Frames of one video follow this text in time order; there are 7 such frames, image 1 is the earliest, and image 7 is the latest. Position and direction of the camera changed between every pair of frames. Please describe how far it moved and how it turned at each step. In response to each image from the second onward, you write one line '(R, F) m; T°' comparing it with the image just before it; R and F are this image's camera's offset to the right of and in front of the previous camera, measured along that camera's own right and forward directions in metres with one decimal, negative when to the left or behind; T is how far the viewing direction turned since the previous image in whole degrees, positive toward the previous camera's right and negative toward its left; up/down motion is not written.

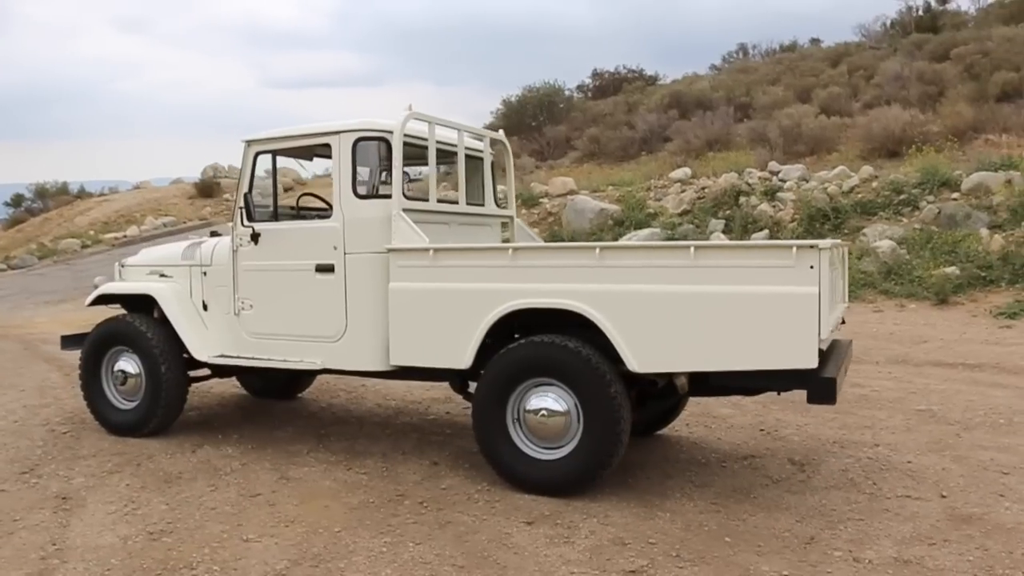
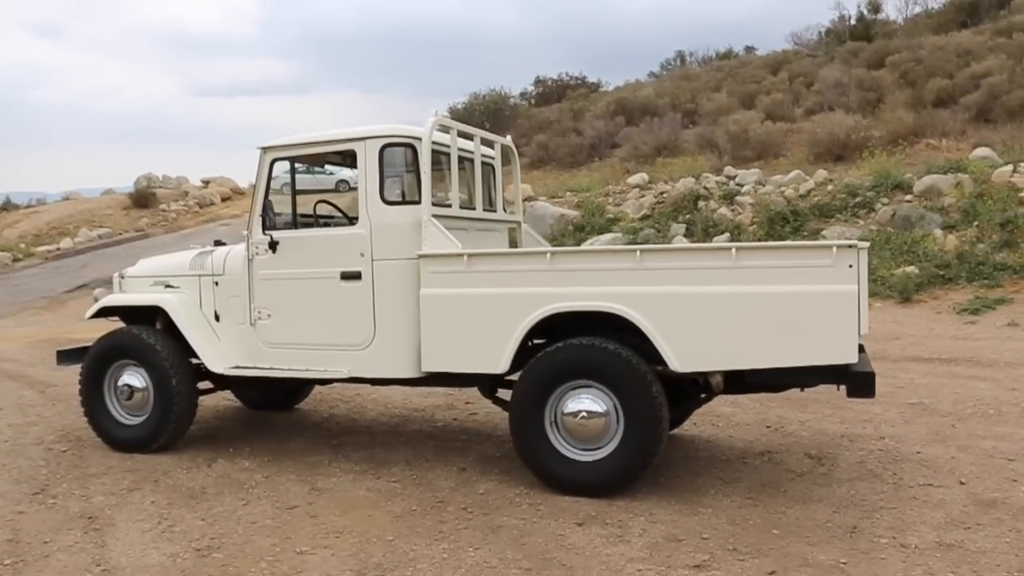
(-0.7, 0.0) m; +5°
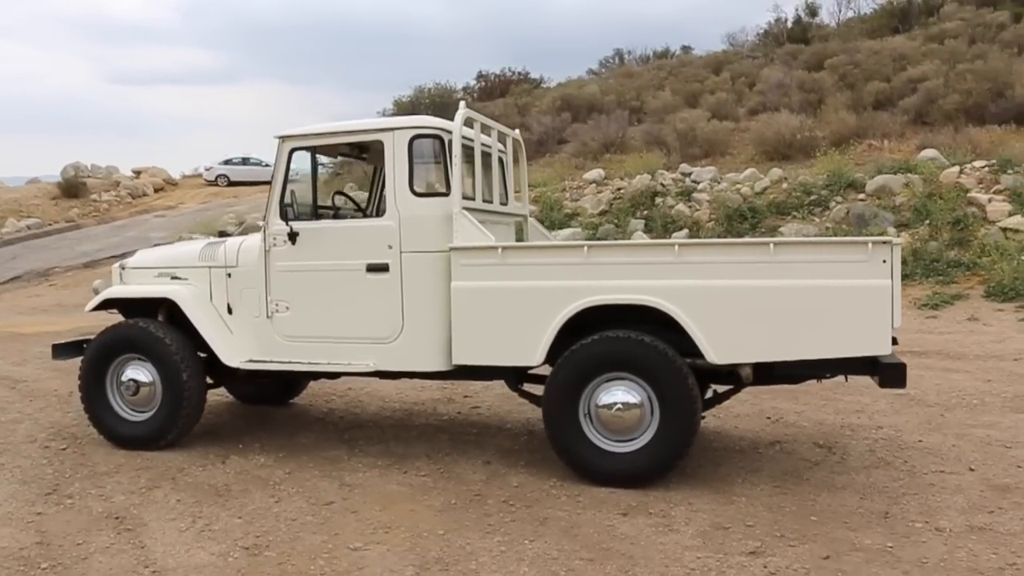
(-0.7, 0.0) m; +5°
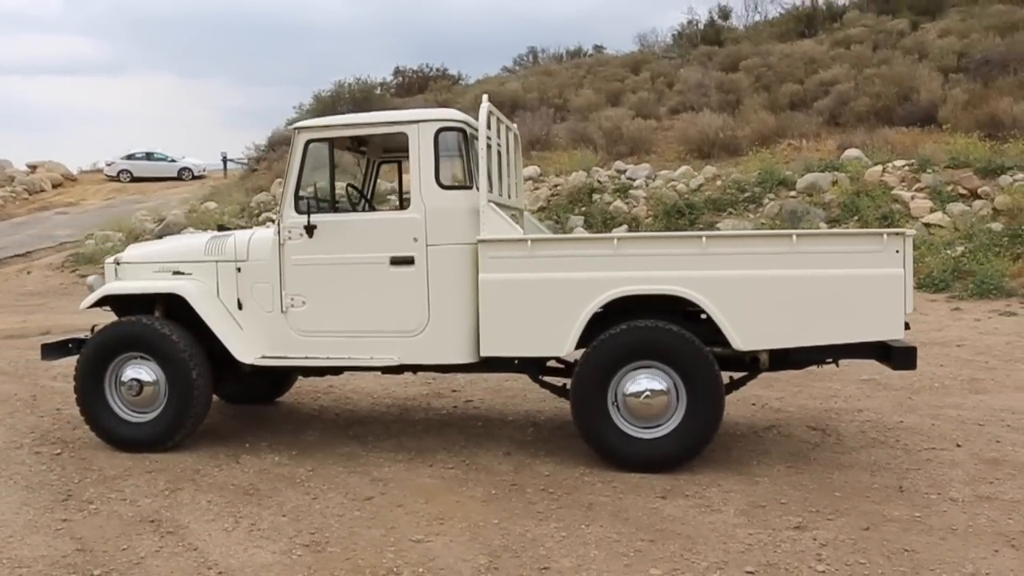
(-0.9, 0.0) m; +7°
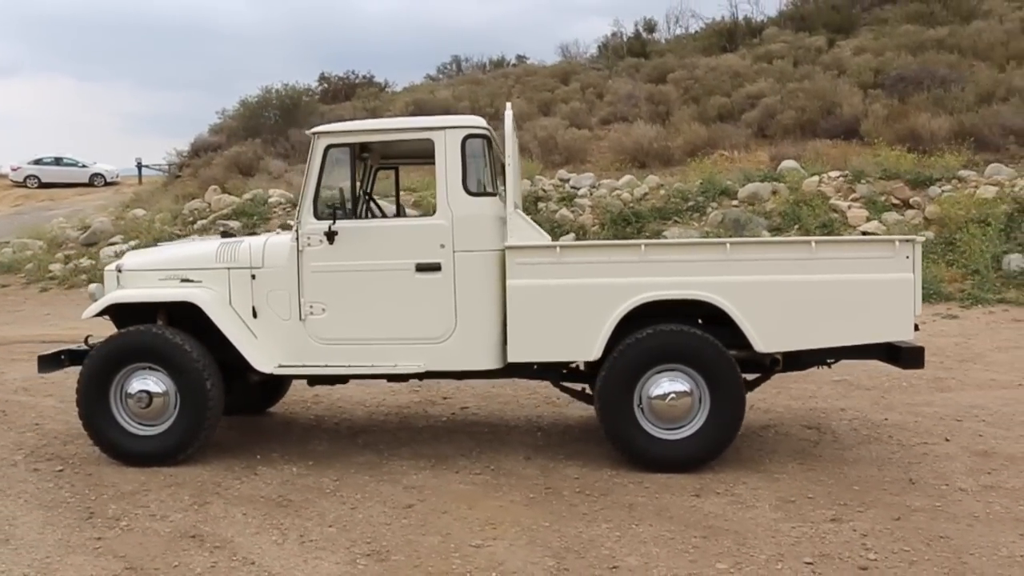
(-0.8, 0.0) m; +6°
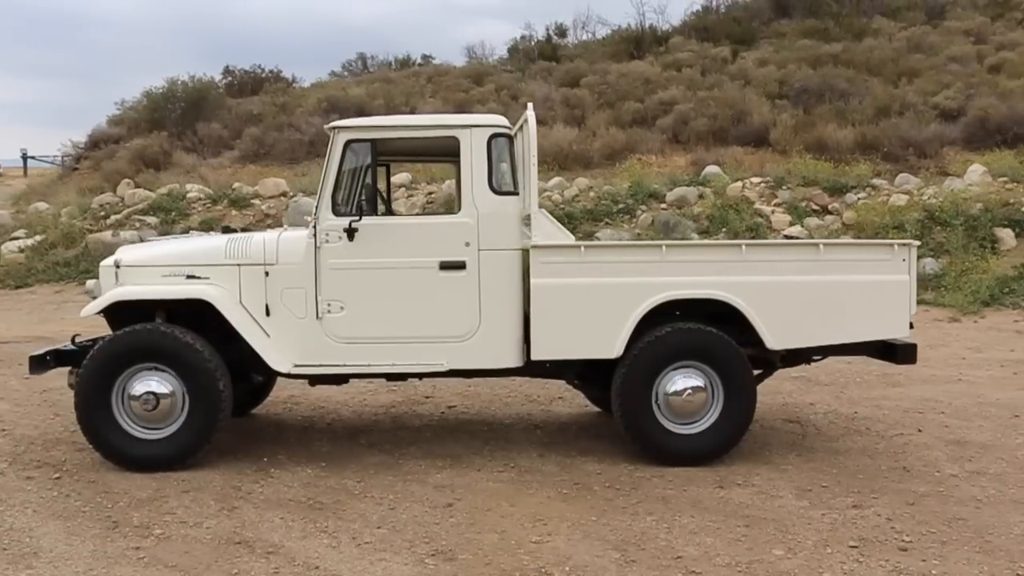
(-0.9, 0.0) m; +7°
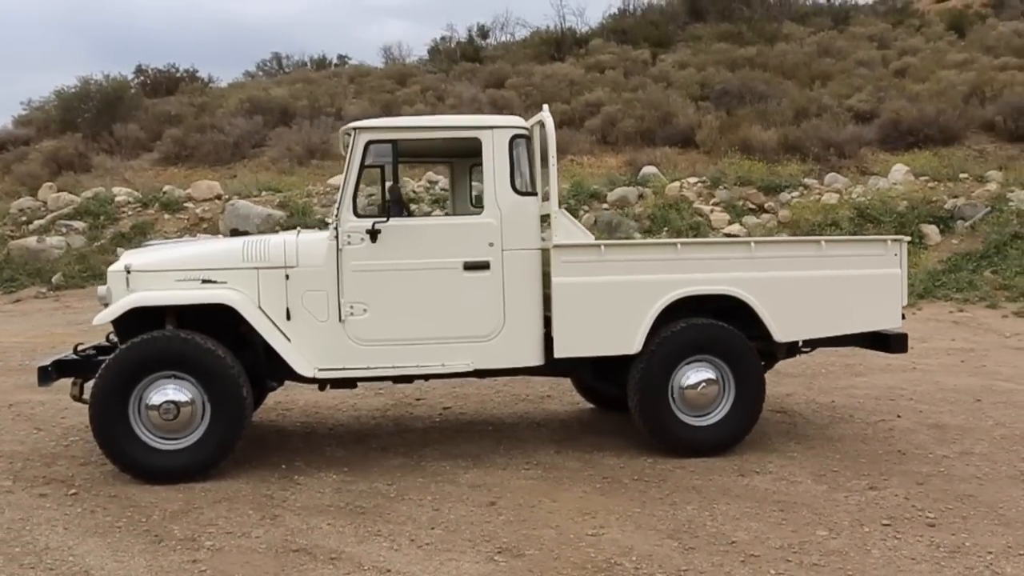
(-0.8, 0.0) m; +6°
